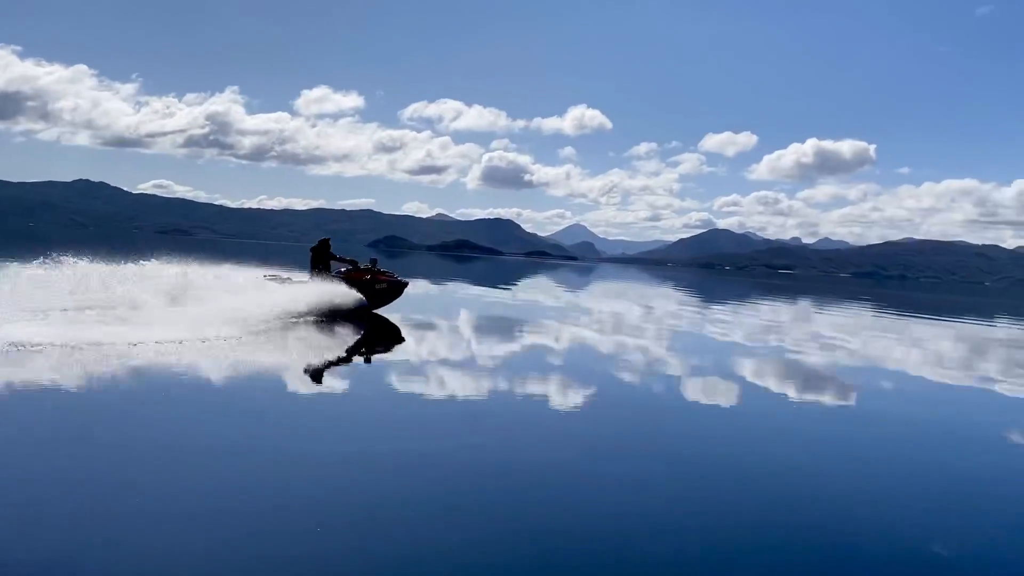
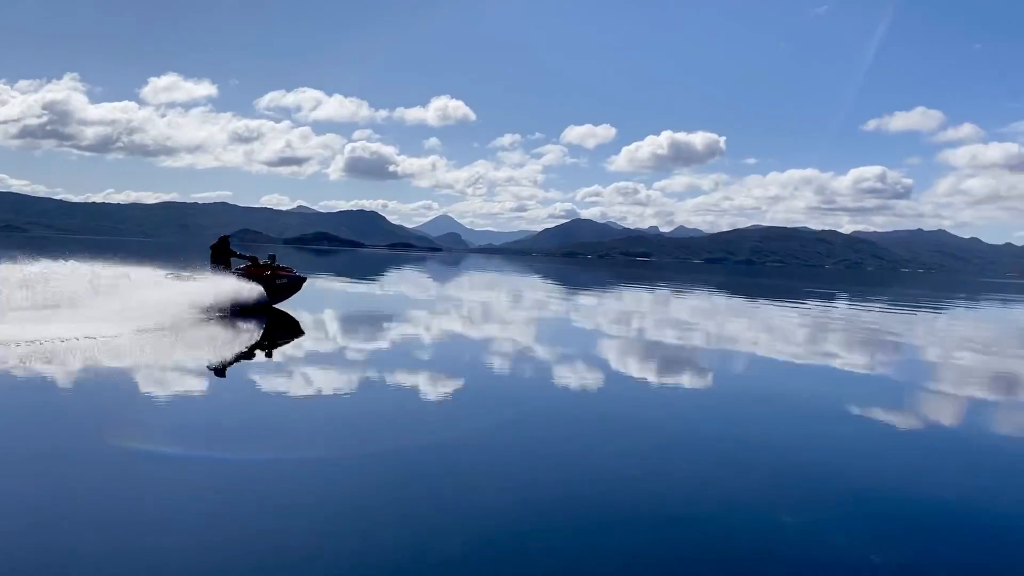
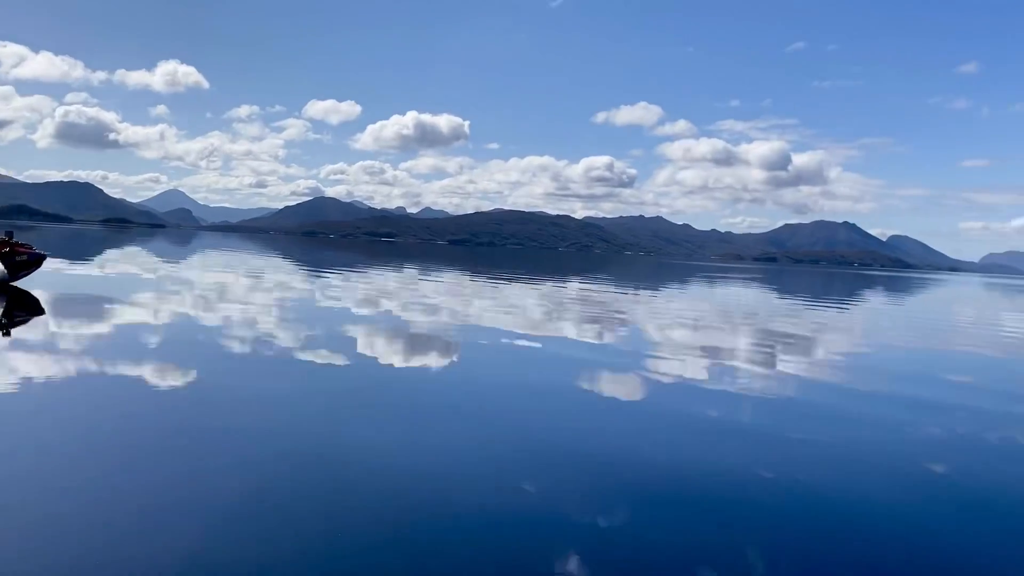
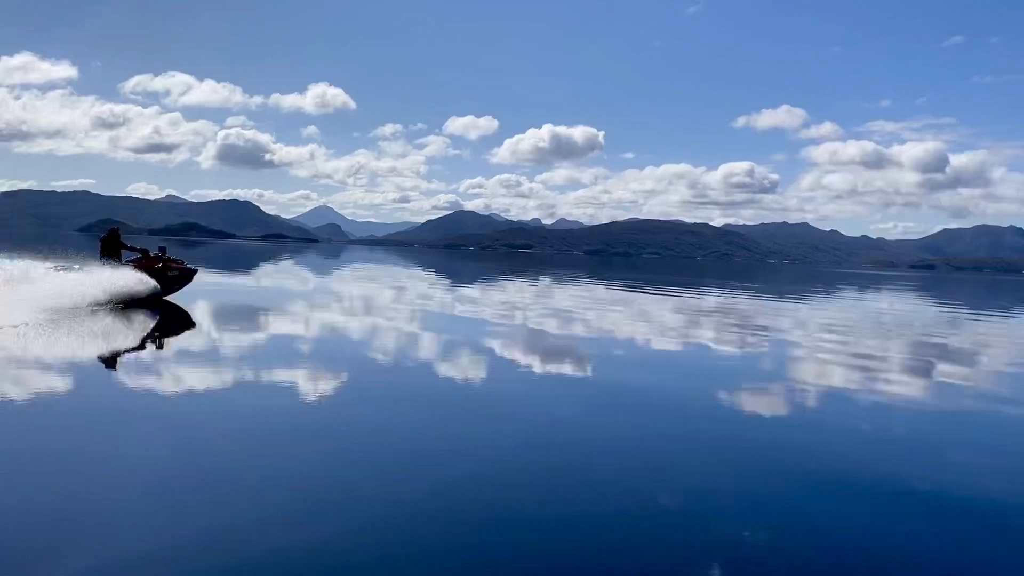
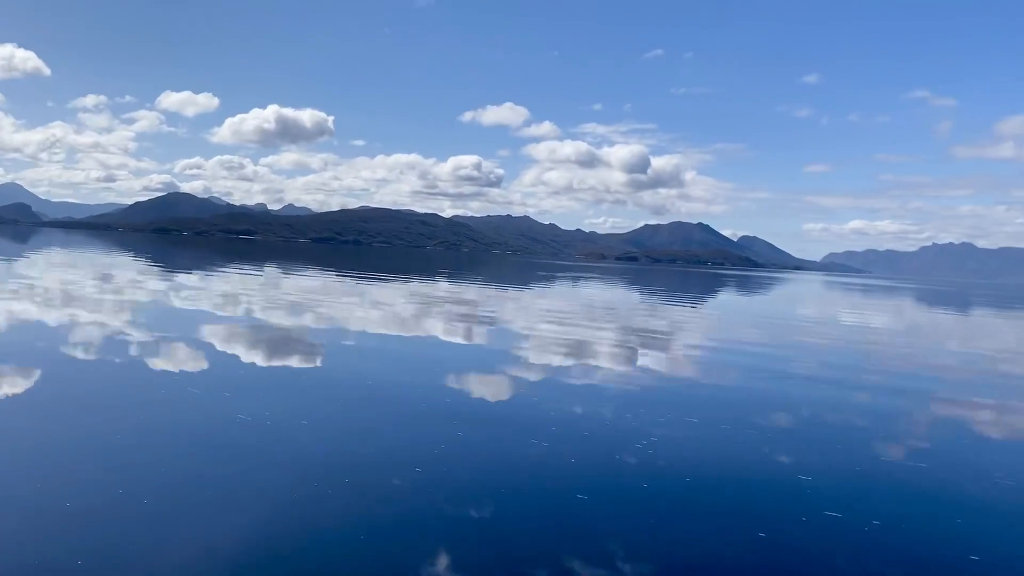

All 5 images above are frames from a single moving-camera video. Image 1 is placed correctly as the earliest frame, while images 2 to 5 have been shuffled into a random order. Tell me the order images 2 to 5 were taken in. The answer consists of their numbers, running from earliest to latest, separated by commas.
2, 4, 3, 5
